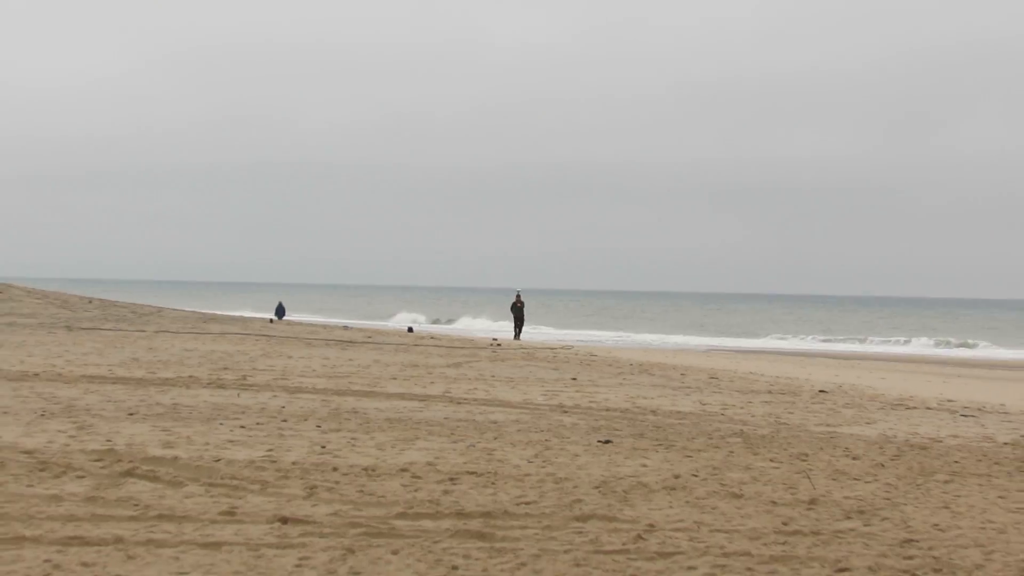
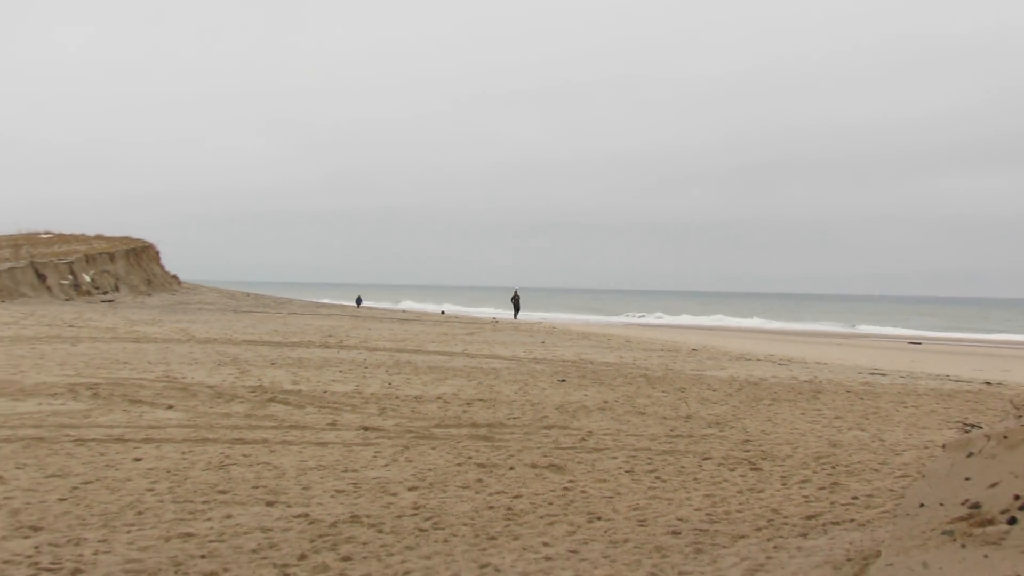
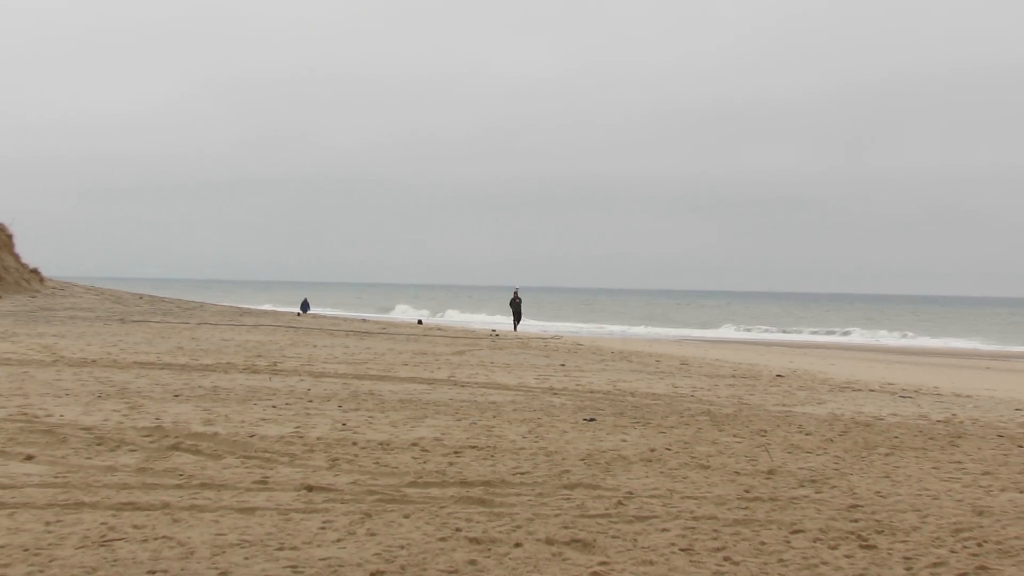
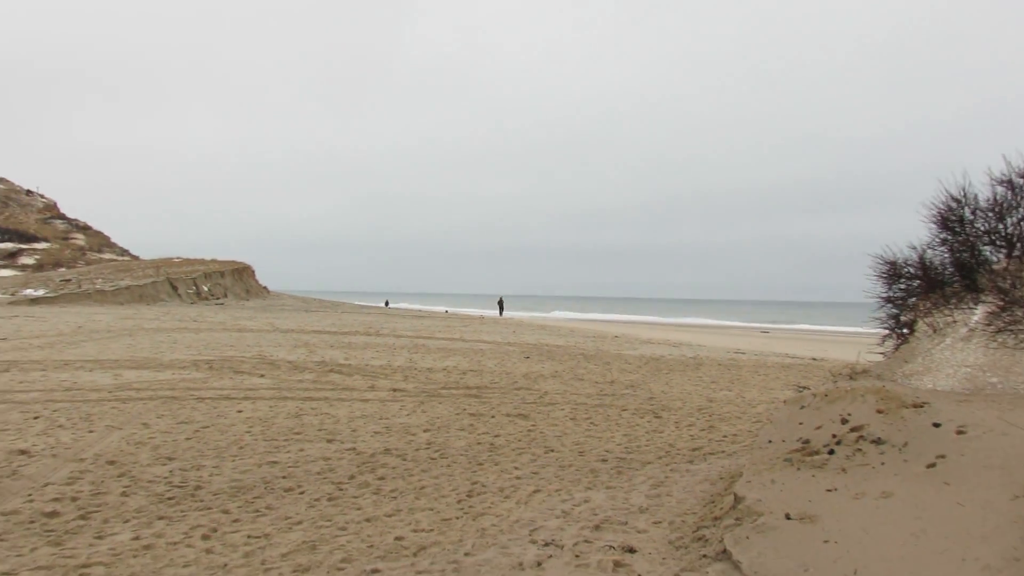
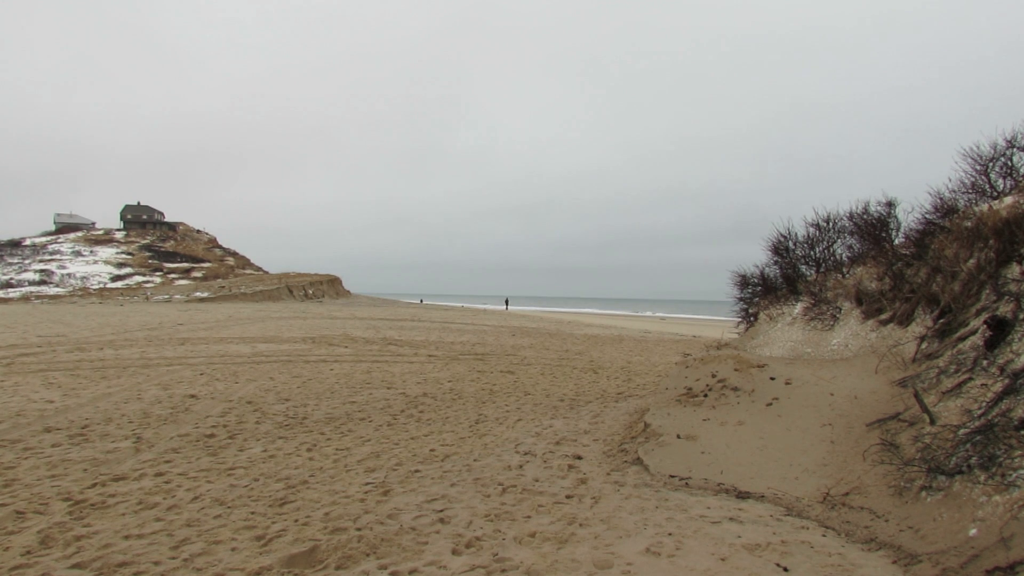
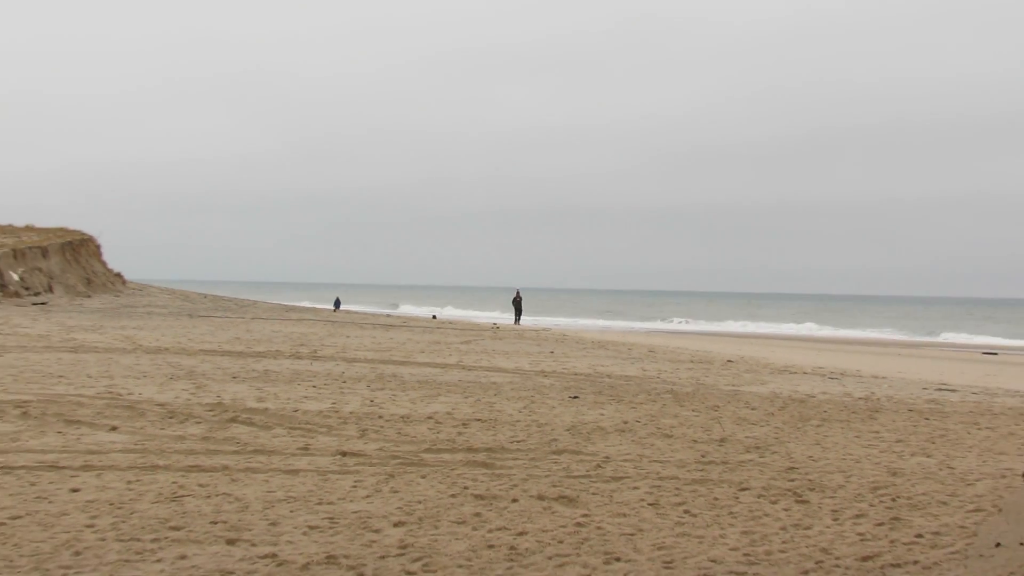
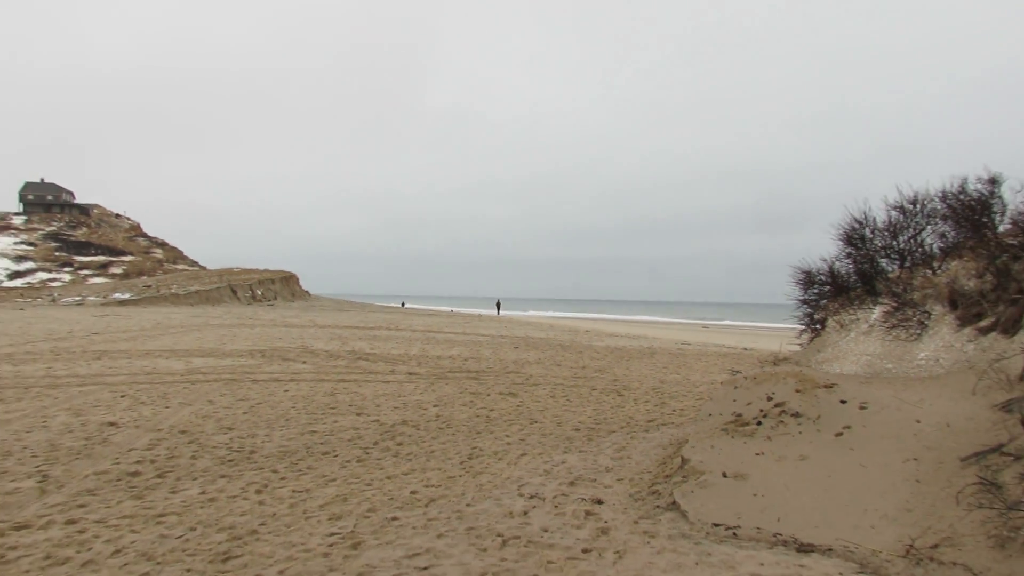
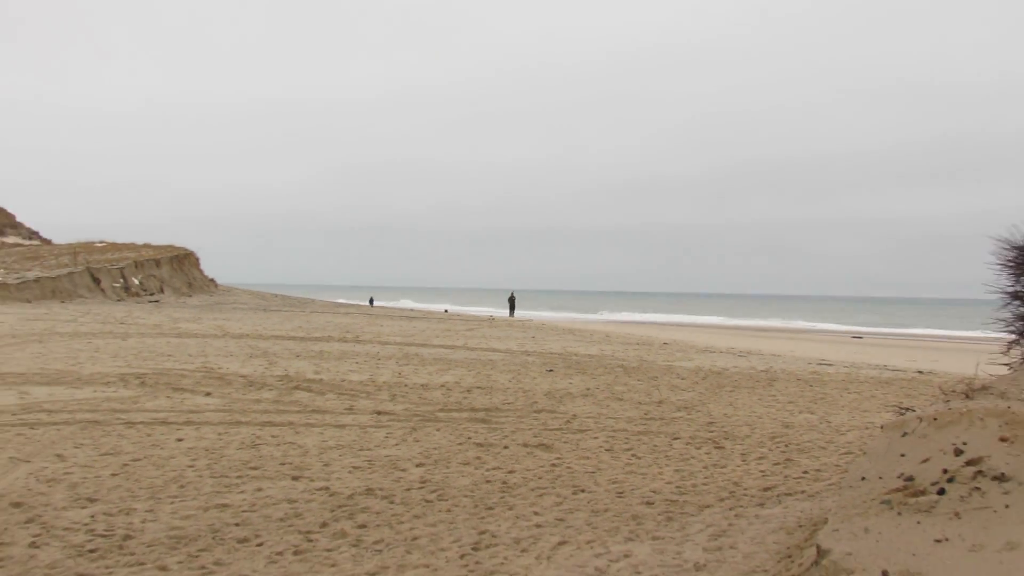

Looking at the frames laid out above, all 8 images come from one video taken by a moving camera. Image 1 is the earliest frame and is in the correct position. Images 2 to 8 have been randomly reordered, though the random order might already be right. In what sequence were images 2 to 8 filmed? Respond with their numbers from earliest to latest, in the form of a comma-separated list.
3, 6, 2, 8, 4, 7, 5
